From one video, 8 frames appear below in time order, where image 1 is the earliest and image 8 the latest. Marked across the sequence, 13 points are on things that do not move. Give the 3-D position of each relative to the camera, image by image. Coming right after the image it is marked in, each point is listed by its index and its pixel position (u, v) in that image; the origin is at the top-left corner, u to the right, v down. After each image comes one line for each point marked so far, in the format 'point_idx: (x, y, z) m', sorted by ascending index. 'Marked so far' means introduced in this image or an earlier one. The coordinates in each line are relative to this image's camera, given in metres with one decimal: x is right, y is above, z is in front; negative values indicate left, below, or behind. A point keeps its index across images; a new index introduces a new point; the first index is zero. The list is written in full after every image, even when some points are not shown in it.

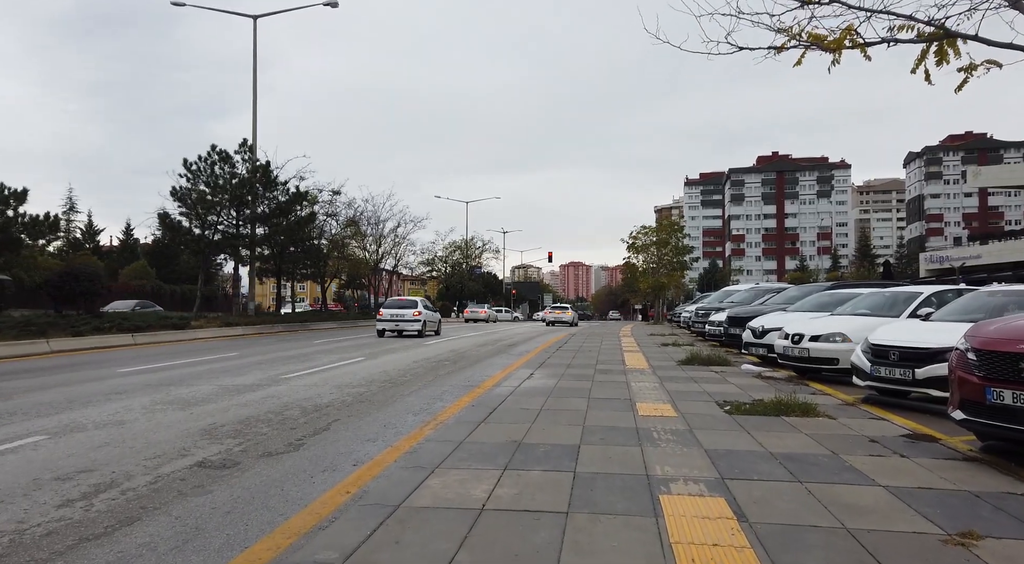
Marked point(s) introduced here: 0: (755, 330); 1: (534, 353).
0: (+4.9, -1.0, +12.4) m
1: (+0.6, -1.8, +15.8) m
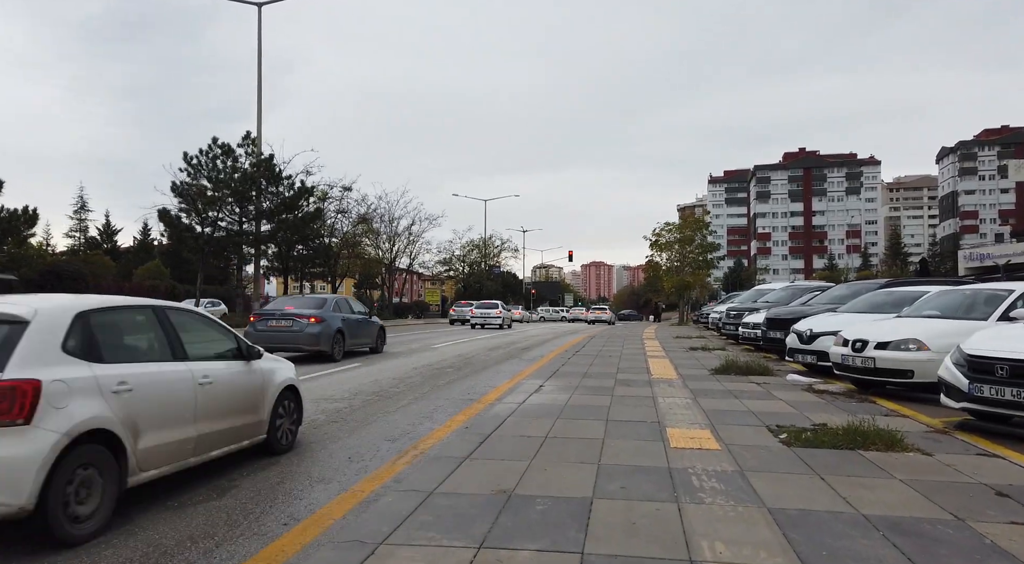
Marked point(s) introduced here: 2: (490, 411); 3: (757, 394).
0: (+5.1, -0.9, +10.7) m
1: (+0.8, -1.8, +14.3) m
2: (-0.3, -1.6, +7.5) m
3: (+3.5, -1.6, +8.7) m
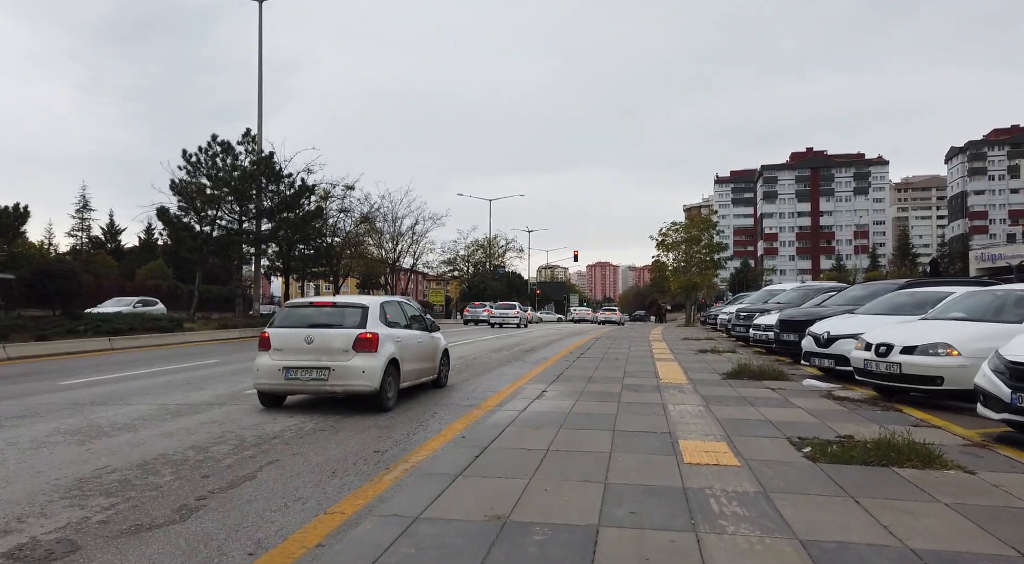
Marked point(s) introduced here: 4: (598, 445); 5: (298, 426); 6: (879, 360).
0: (+5.1, -0.9, +10.2) m
1: (+0.9, -1.8, +13.8) m
2: (-0.3, -1.6, +7.0) m
3: (+3.5, -1.6, +8.2) m
4: (+0.8, -1.5, +5.6) m
5: (-2.5, -1.7, +7.1) m
6: (+4.7, -1.0, +7.9) m
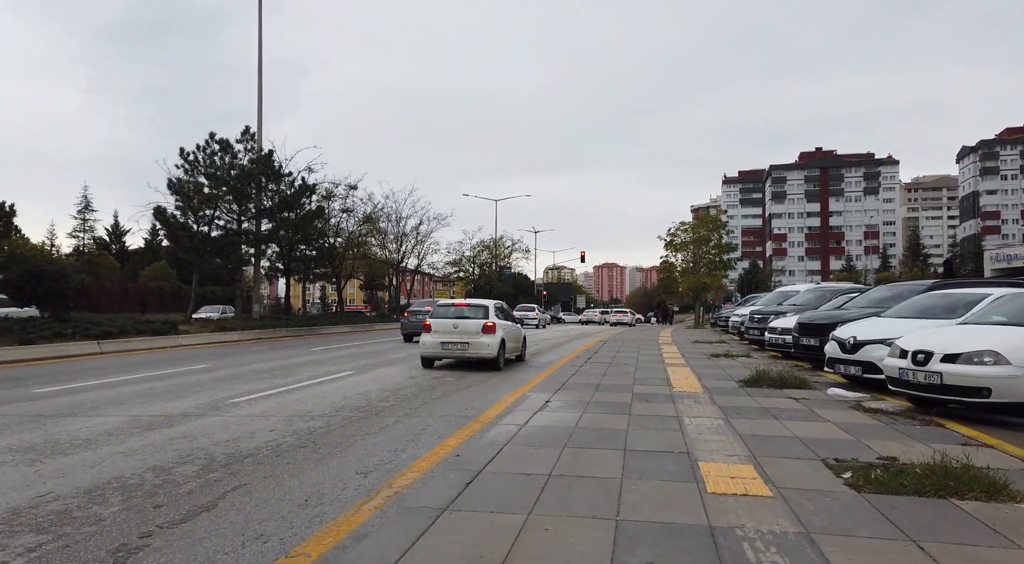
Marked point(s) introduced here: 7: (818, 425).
0: (+5.1, -0.9, +9.5) m
1: (+1.0, -1.8, +13.2) m
2: (-0.3, -1.6, +6.3) m
3: (+3.5, -1.6, +7.5) m
4: (+0.8, -1.5, +5.0) m
5: (-2.5, -1.7, +6.5) m
6: (+4.7, -1.0, +7.2) m
7: (+3.4, -1.6, +6.8) m
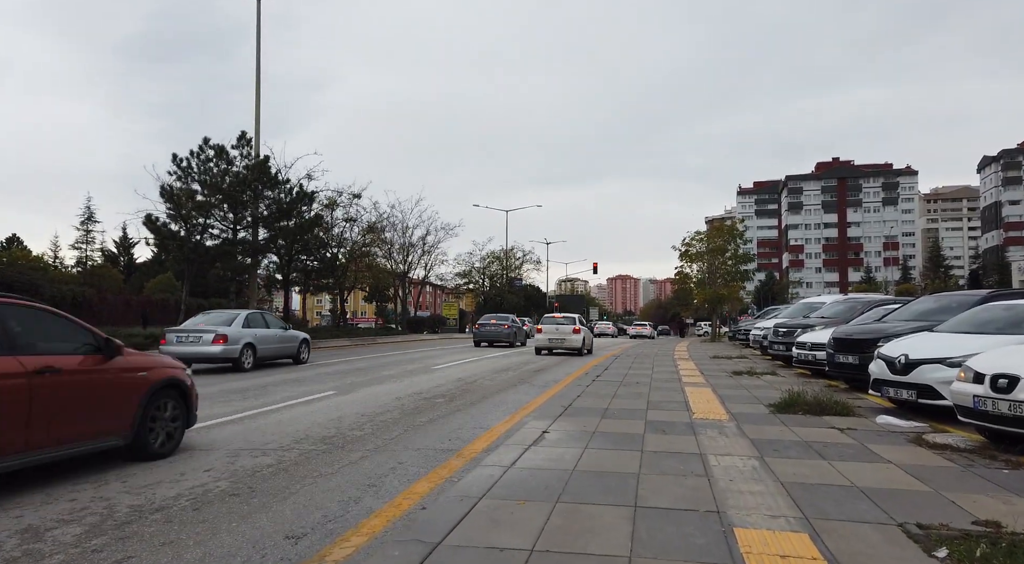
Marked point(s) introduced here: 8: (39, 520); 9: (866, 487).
0: (+5.0, -1.1, +8.1) m
1: (+1.0, -2.0, +11.9) m
2: (-0.4, -1.7, +5.1) m
3: (+3.4, -1.7, +6.2) m
4: (+0.6, -1.5, +3.7) m
5: (-2.6, -1.7, +5.3) m
6: (+4.6, -1.1, +5.8) m
7: (+3.3, -1.7, +5.5) m
8: (-3.3, -1.7, +4.3) m
9: (+2.8, -1.6, +4.8) m
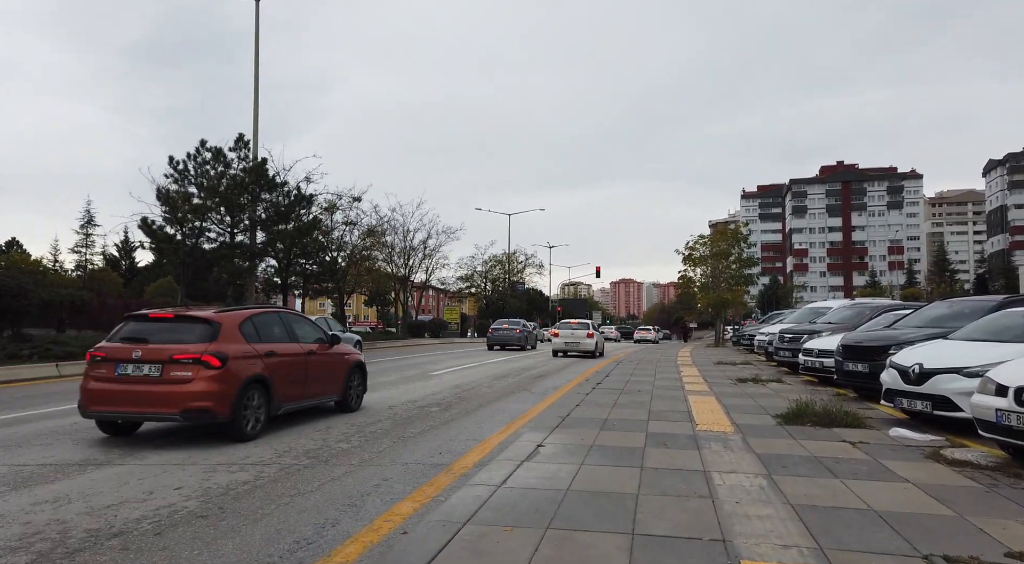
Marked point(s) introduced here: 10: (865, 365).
0: (+5.0, -1.1, +7.7) m
1: (+0.9, -2.1, +11.5) m
2: (-0.5, -1.7, +4.7) m
3: (+3.3, -1.7, +5.8) m
4: (+0.5, -1.6, +3.3) m
5: (-2.7, -1.8, +4.9) m
6: (+4.5, -1.2, +5.4) m
7: (+3.2, -1.7, +5.1) m
8: (-3.4, -1.7, +4.0) m
9: (+2.7, -1.7, +4.4) m
10: (+5.7, -1.3, +9.9) m
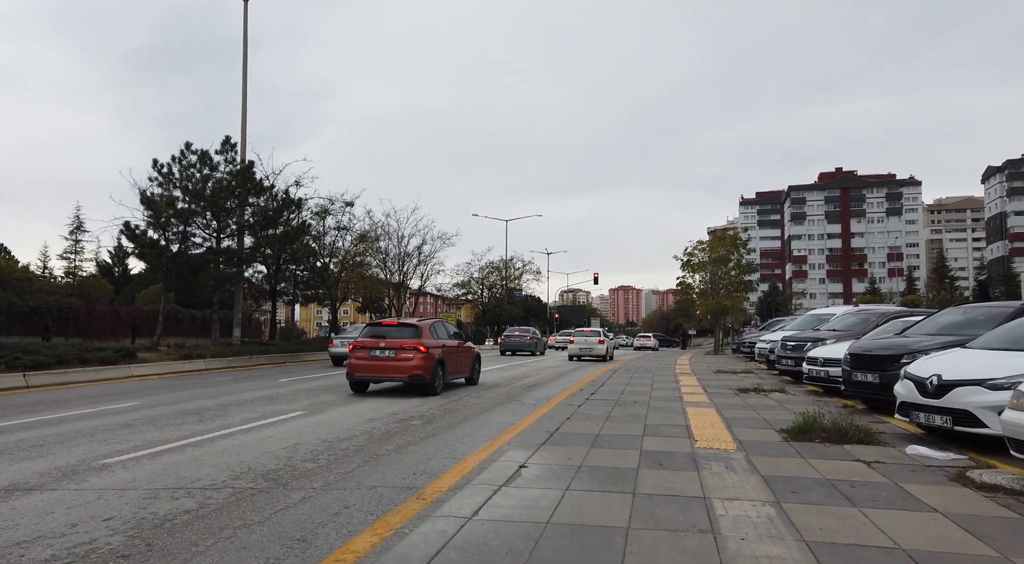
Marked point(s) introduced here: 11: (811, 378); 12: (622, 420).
0: (+4.8, -1.2, +7.1) m
1: (+0.7, -2.2, +10.9) m
2: (-0.7, -1.7, +4.1) m
3: (+3.1, -1.8, +5.2) m
4: (+0.3, -1.6, +2.7) m
5: (-2.9, -1.8, +4.3) m
6: (+4.3, -1.2, +4.8) m
7: (+3.0, -1.7, +4.5) m
8: (-3.6, -1.7, +3.4) m
9: (+2.5, -1.7, +3.8) m
10: (+5.5, -1.4, +9.3) m
11: (+5.7, -1.8, +11.6) m
12: (+1.6, -2.0, +8.8) m
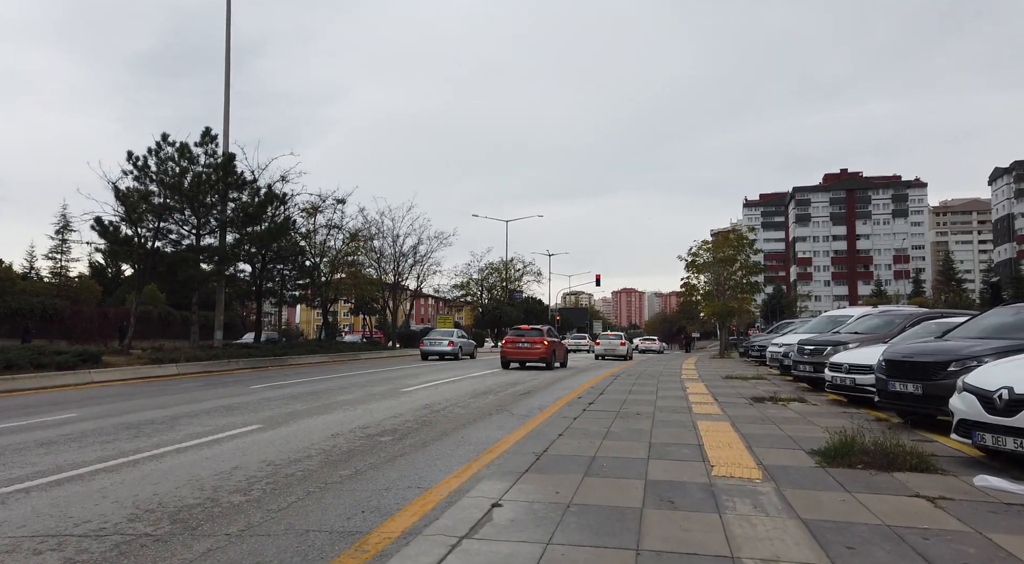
0: (+4.6, -1.1, +5.8) m
1: (+0.5, -2.1, +9.6) m
2: (-0.9, -1.6, +2.9) m
3: (+2.9, -1.7, +3.9) m
4: (+0.1, -1.5, +1.5) m
5: (-3.1, -1.7, +3.0) m
6: (+4.1, -1.1, +3.6) m
7: (+2.7, -1.6, +3.2) m
8: (-3.9, -1.6, +2.1) m
9: (+2.2, -1.6, +2.5) m
10: (+5.3, -1.4, +8.0) m
11: (+5.5, -1.8, +10.4) m
12: (+1.4, -1.9, +7.5) m
